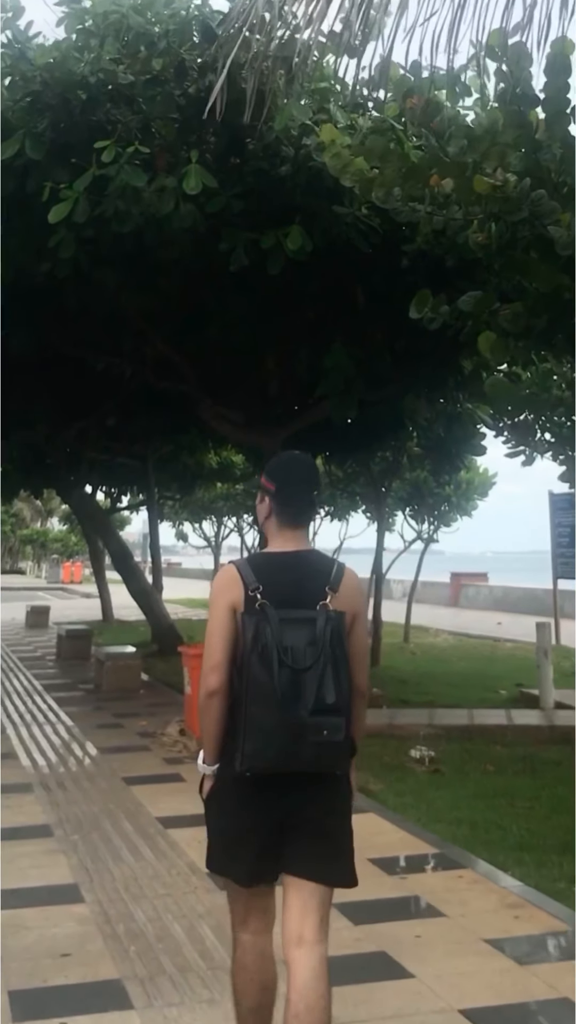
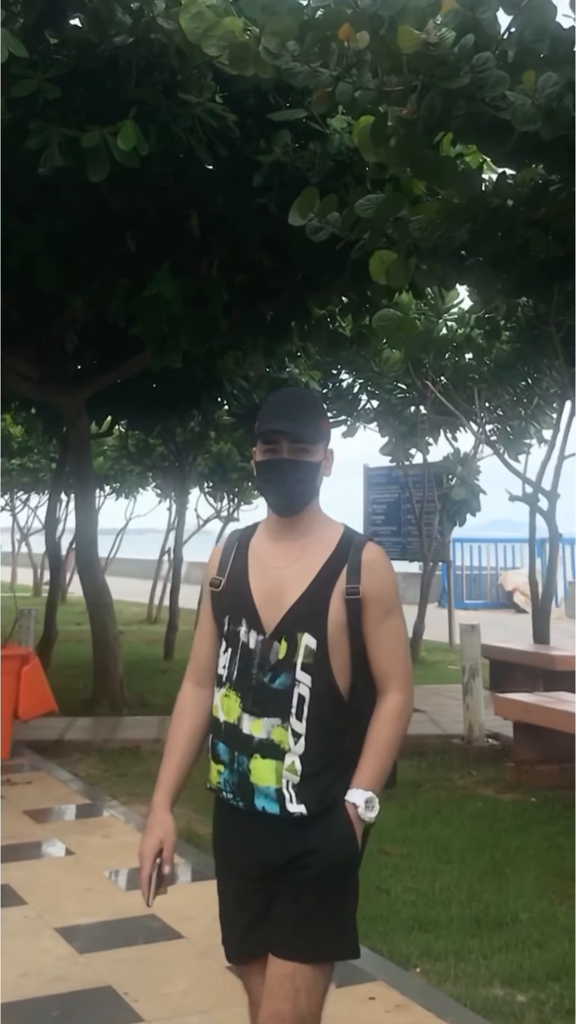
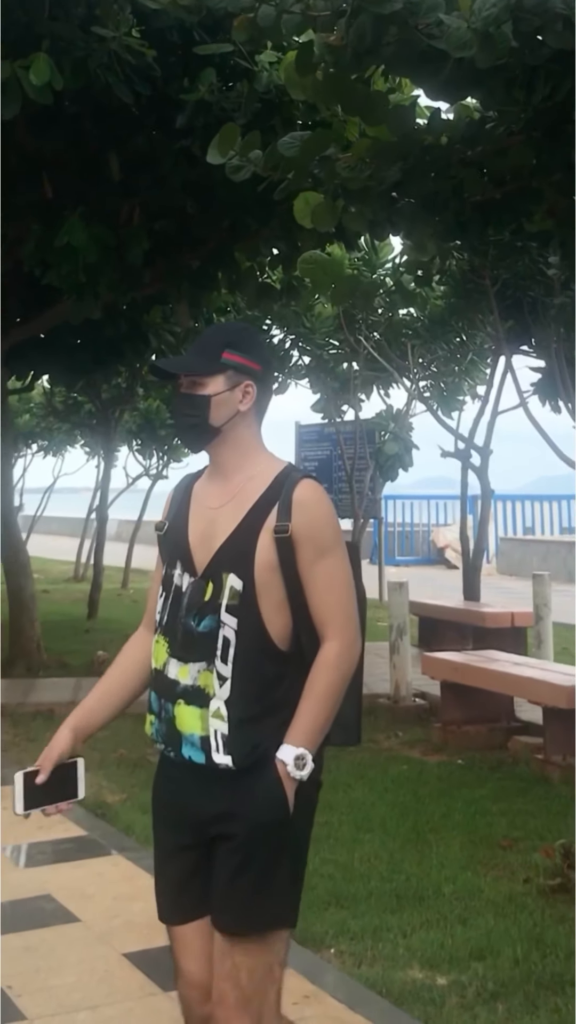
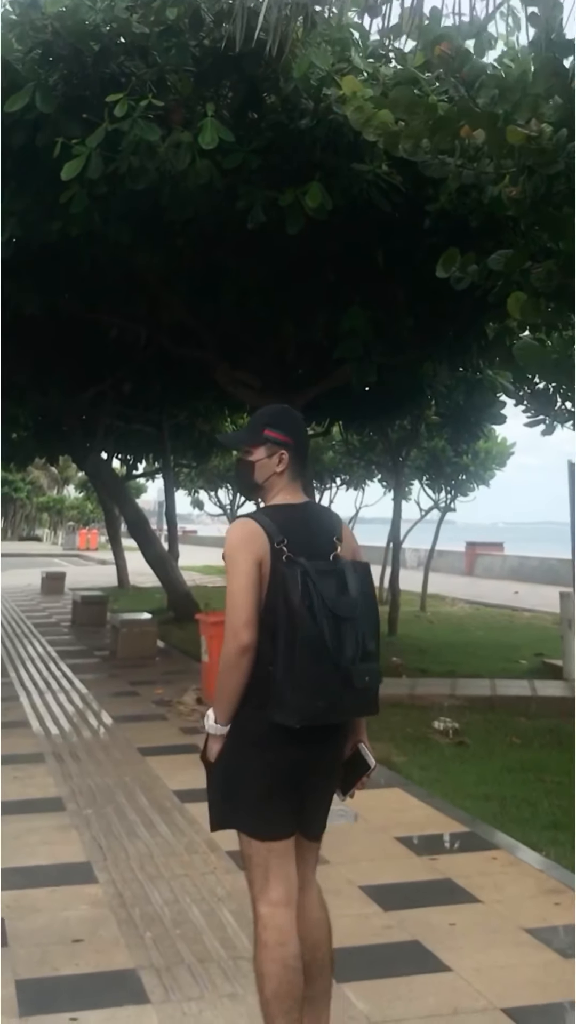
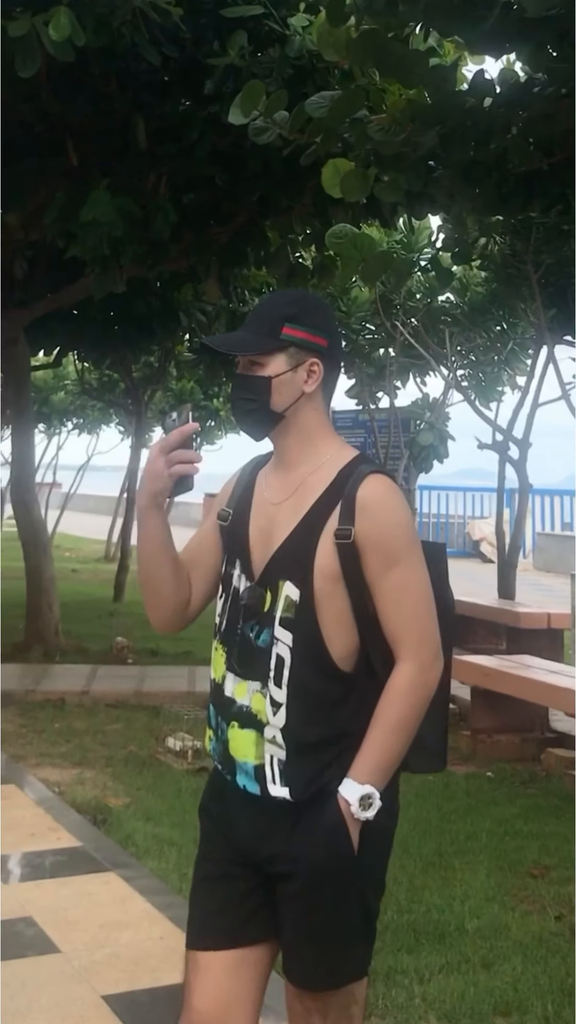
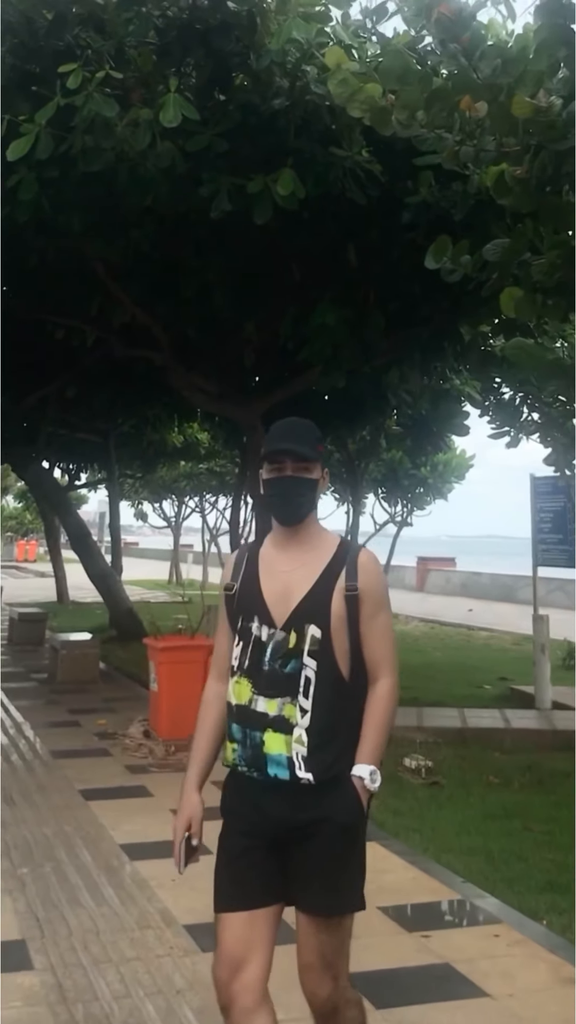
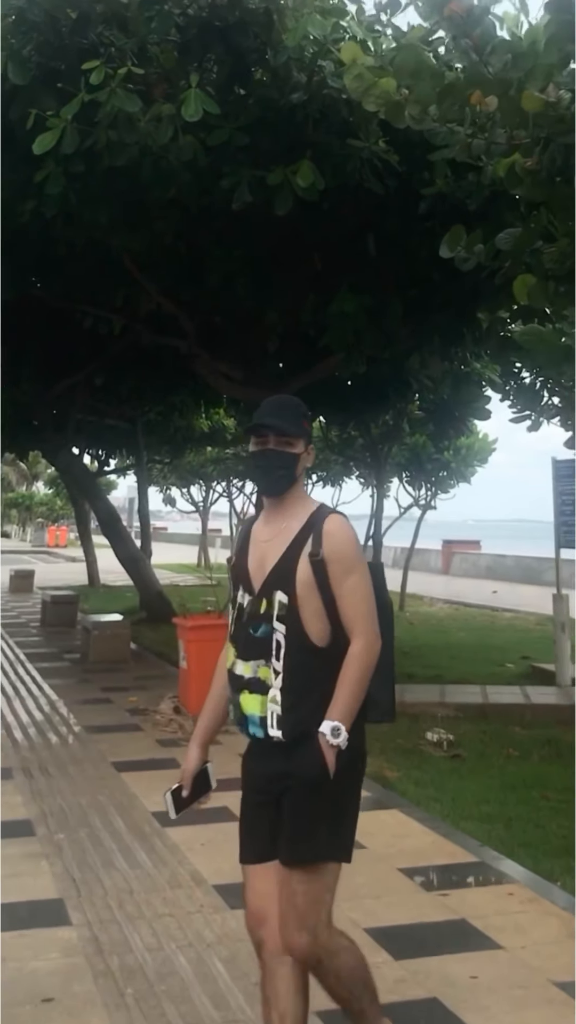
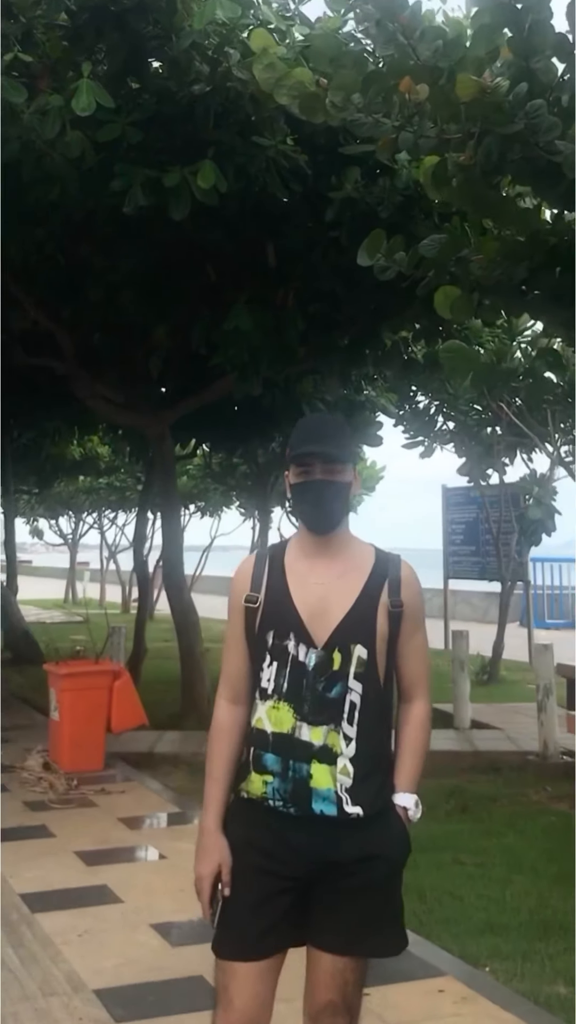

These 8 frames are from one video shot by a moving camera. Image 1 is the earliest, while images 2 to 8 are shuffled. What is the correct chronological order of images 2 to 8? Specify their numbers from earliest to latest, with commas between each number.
4, 7, 6, 8, 2, 3, 5
